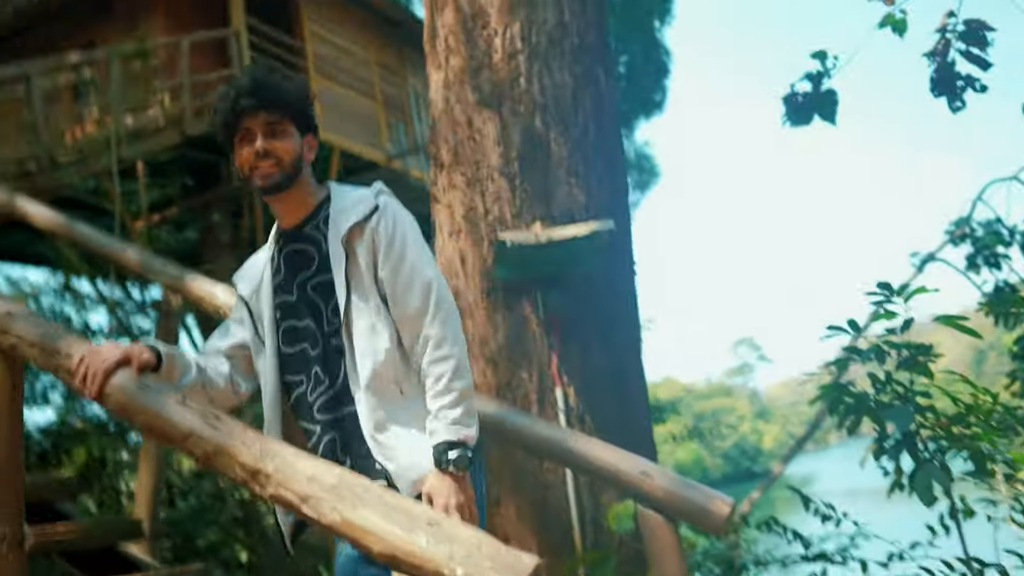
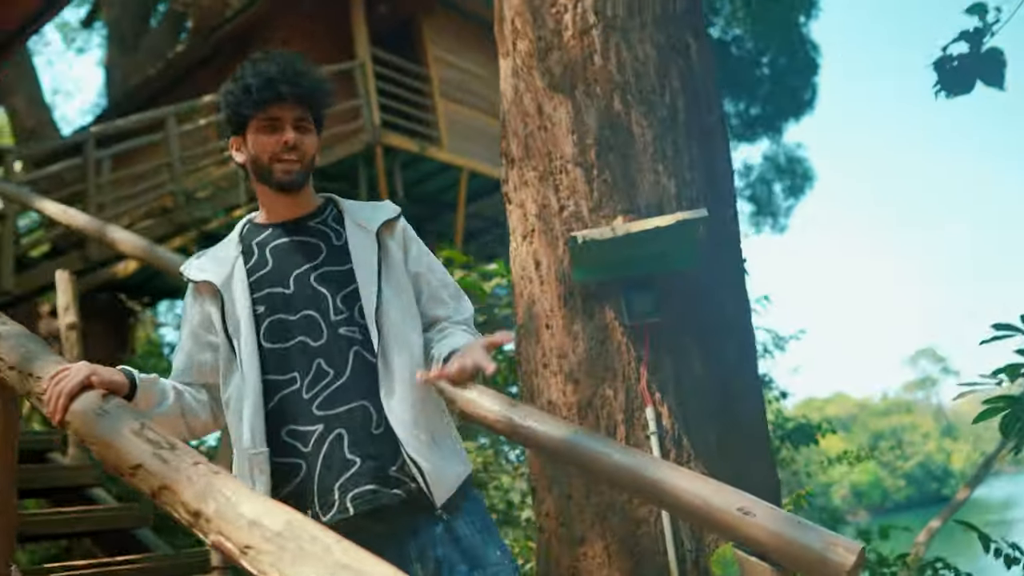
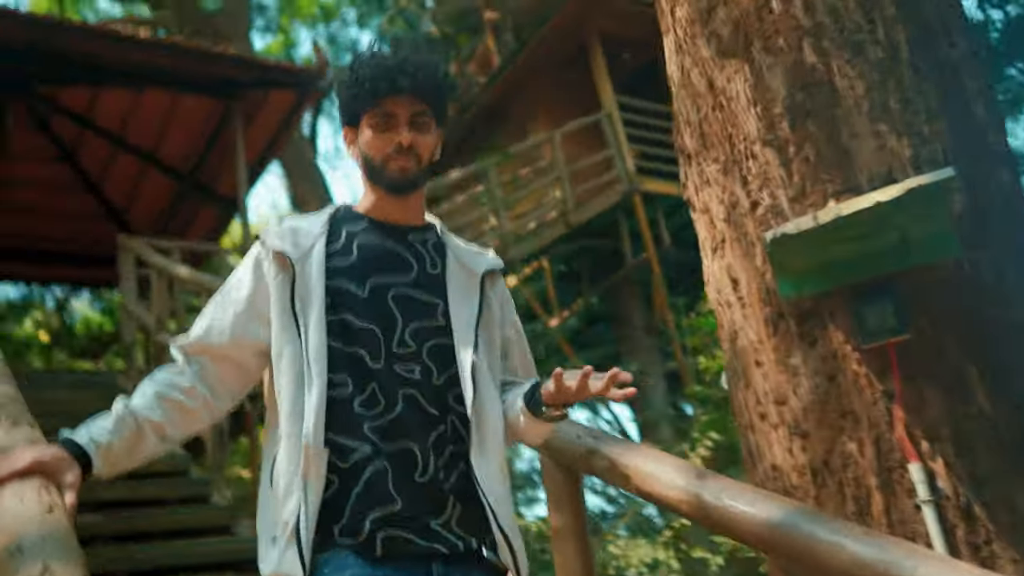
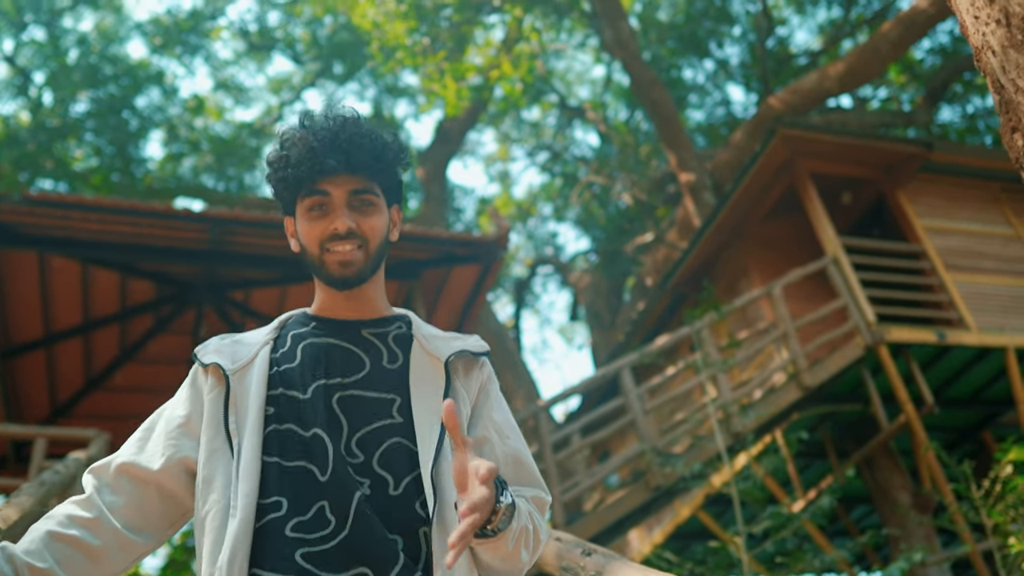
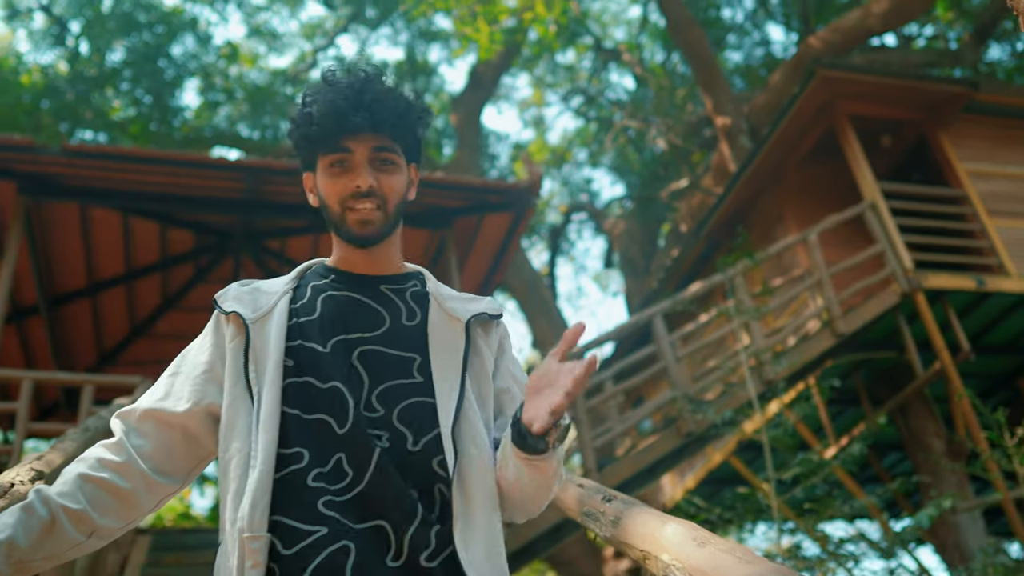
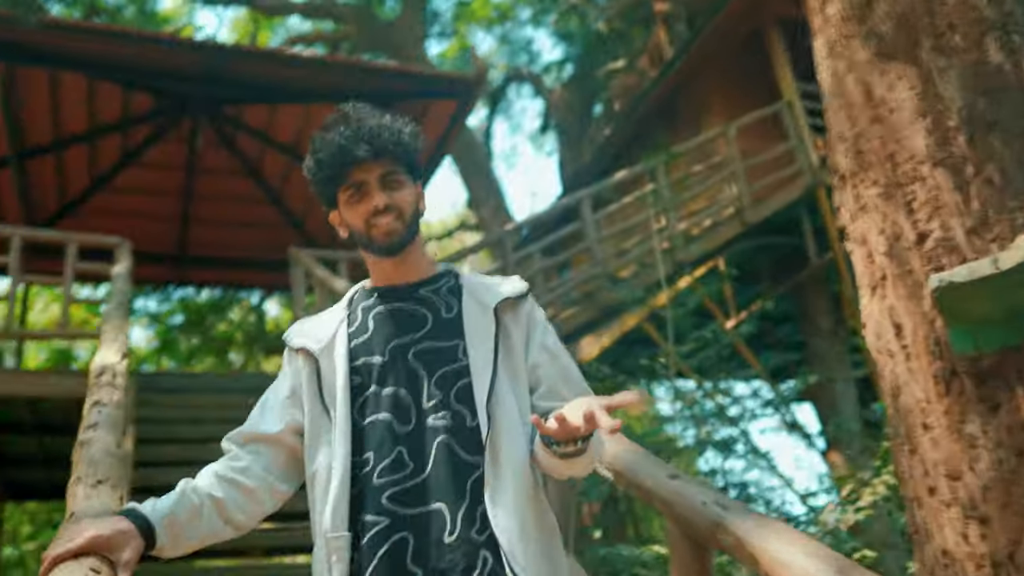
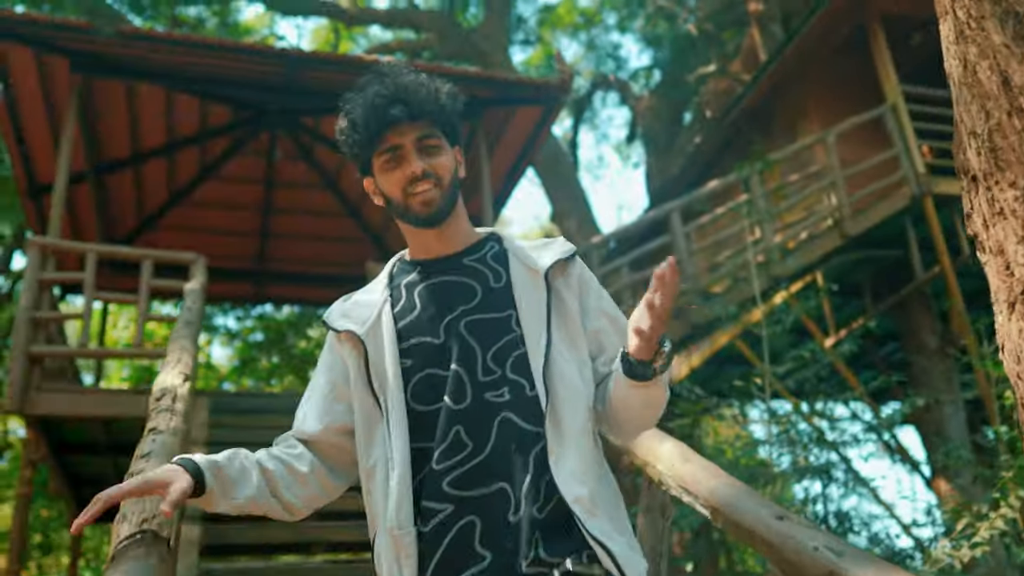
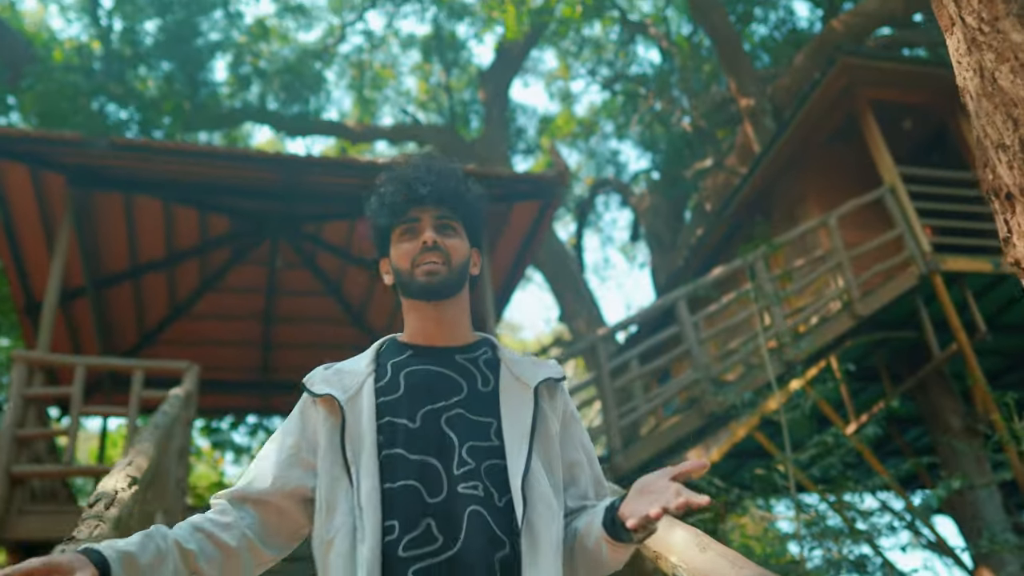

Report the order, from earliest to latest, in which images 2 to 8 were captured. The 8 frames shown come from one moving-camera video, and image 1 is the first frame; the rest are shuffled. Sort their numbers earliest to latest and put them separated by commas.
2, 3, 6, 7, 8, 5, 4
